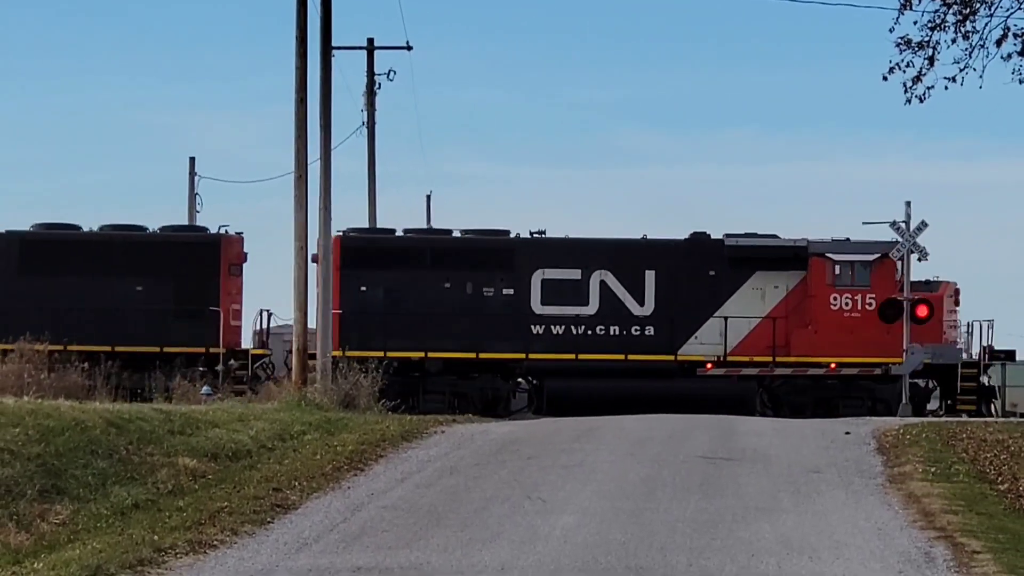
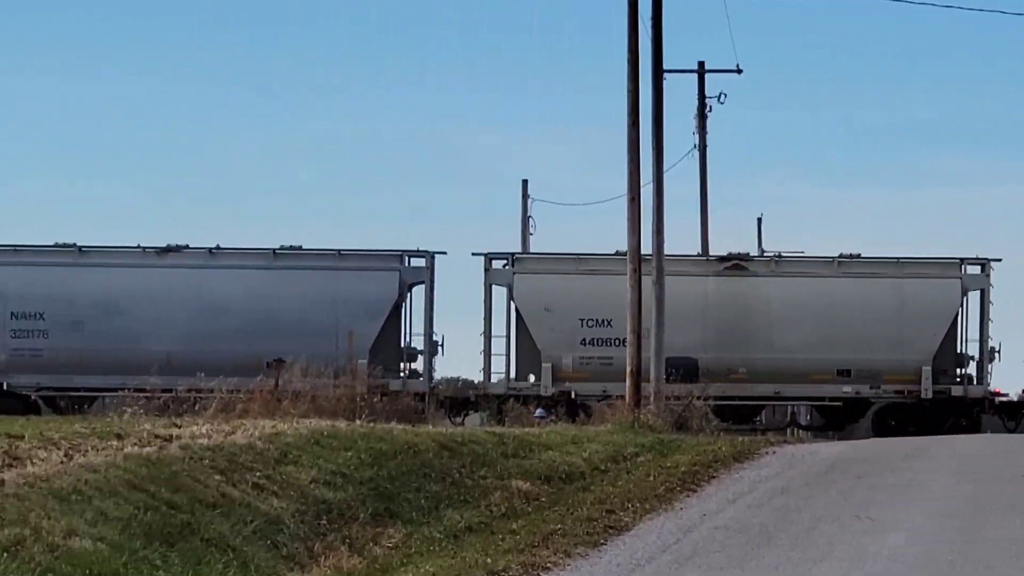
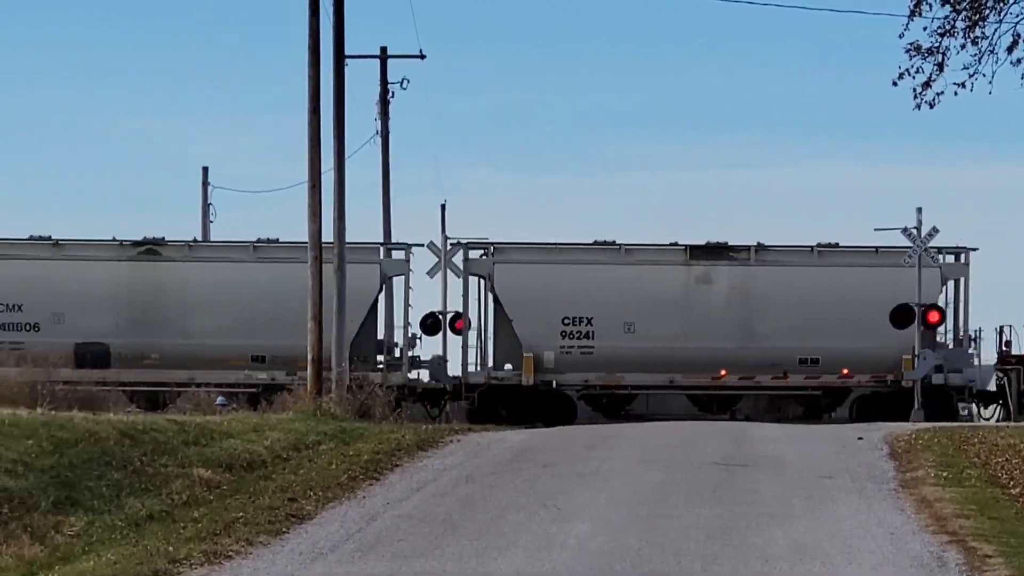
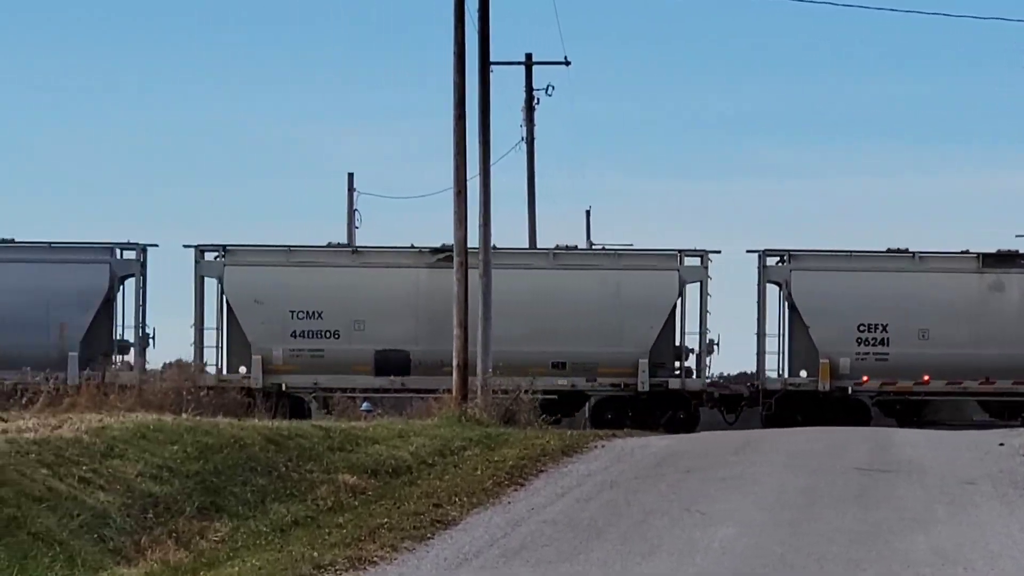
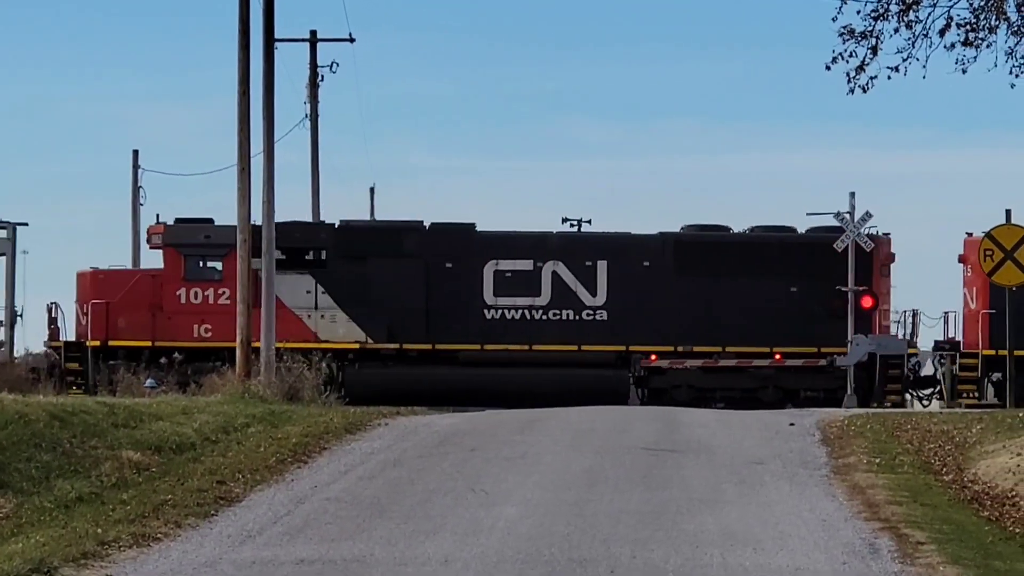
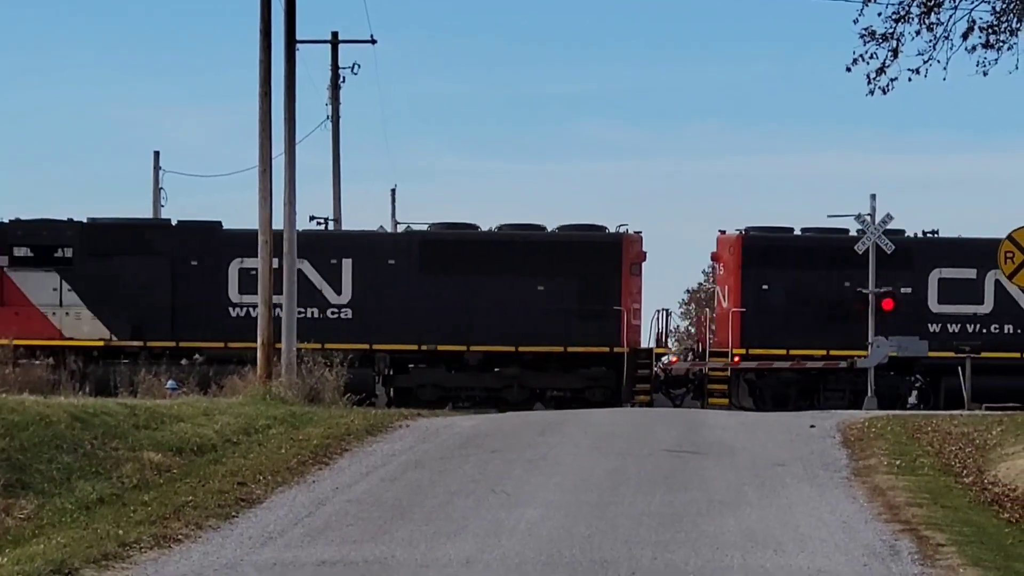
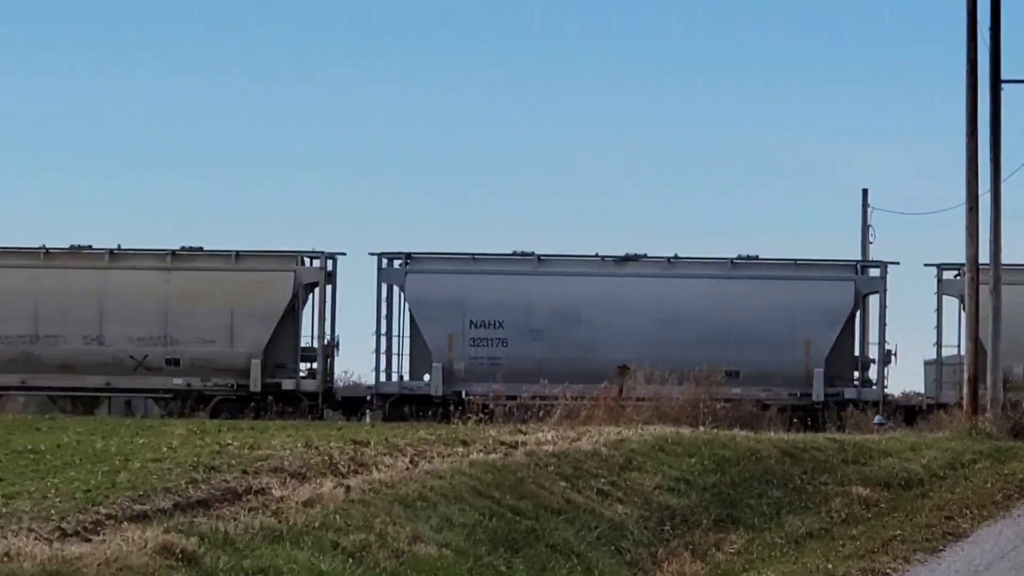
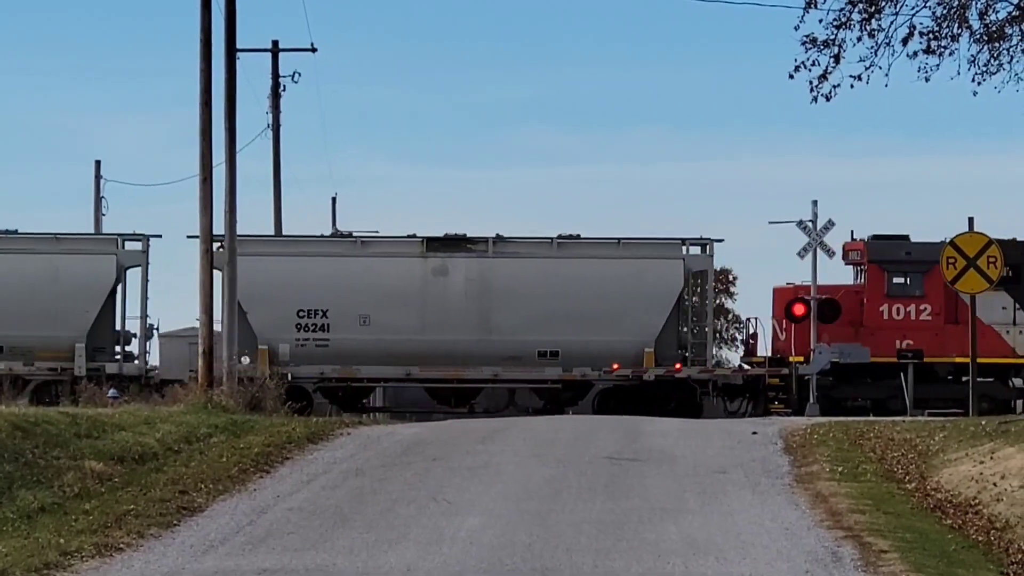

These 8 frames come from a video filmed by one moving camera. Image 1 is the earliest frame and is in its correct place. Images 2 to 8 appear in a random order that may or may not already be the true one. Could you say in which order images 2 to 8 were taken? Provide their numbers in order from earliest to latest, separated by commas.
6, 5, 8, 3, 4, 2, 7
